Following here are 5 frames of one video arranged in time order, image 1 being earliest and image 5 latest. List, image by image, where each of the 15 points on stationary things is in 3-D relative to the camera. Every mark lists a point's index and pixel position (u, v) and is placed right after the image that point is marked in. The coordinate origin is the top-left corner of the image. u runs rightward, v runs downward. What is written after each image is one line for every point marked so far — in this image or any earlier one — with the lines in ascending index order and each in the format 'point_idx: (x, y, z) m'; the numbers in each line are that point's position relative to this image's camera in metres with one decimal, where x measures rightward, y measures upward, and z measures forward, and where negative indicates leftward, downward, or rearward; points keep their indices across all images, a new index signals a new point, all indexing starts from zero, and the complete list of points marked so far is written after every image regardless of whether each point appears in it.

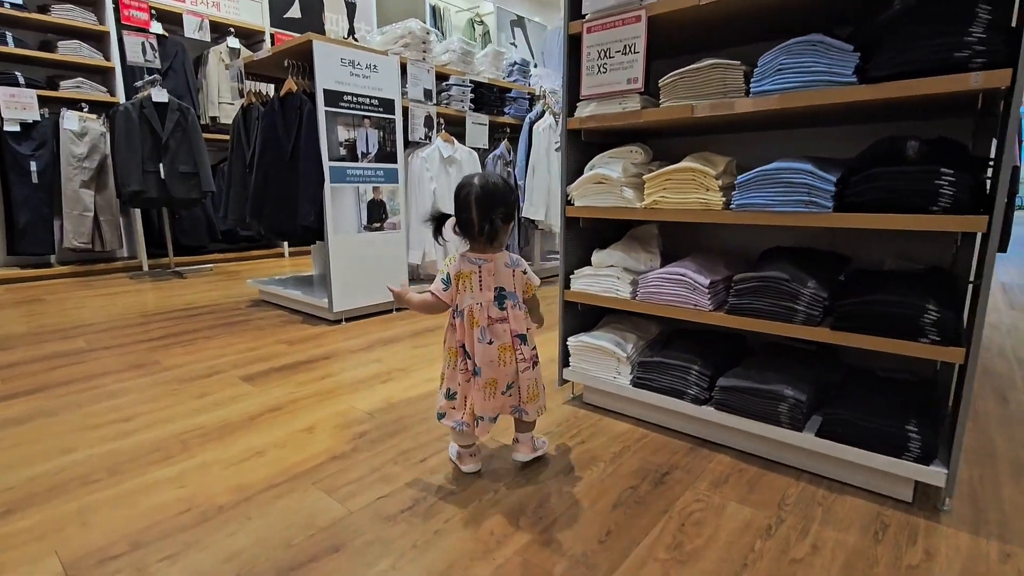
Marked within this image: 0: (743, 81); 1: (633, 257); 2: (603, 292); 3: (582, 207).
0: (+0.7, +0.6, +1.5) m
1: (+0.4, +0.1, +1.8) m
2: (+0.3, 0.0, +1.9) m
3: (+0.3, +0.3, +1.9) m
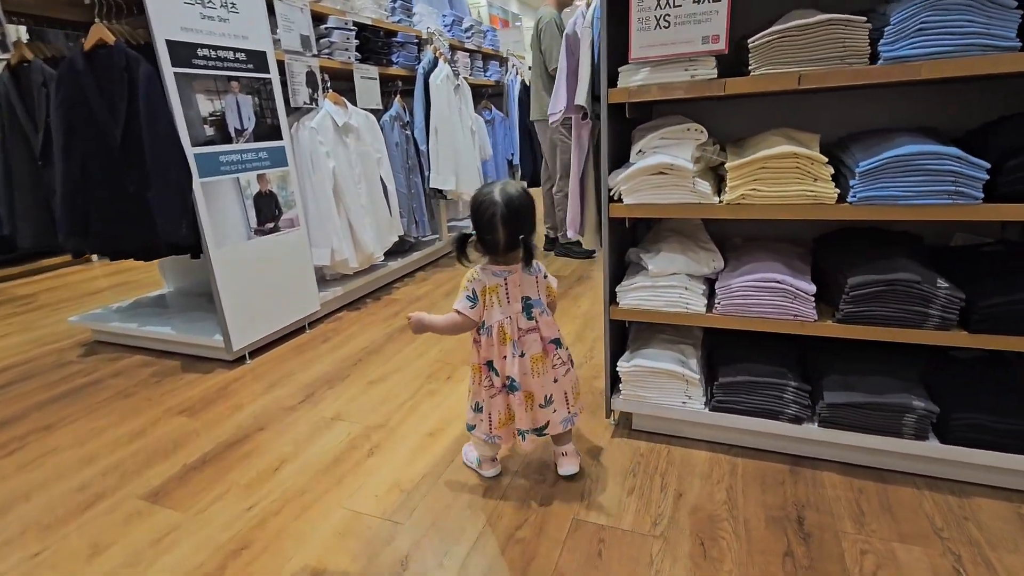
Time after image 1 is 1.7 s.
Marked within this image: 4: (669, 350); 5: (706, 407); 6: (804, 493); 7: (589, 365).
0: (+0.8, +0.6, +1.2) m
1: (+0.5, +0.1, +1.5) m
2: (+0.5, -0.1, +1.5) m
3: (+0.4, +0.2, +1.5) m
4: (+0.5, -0.2, +1.6) m
5: (+0.6, -0.4, +1.6) m
6: (+0.8, -0.6, +1.4) m
7: (+0.3, -0.3, +2.2) m
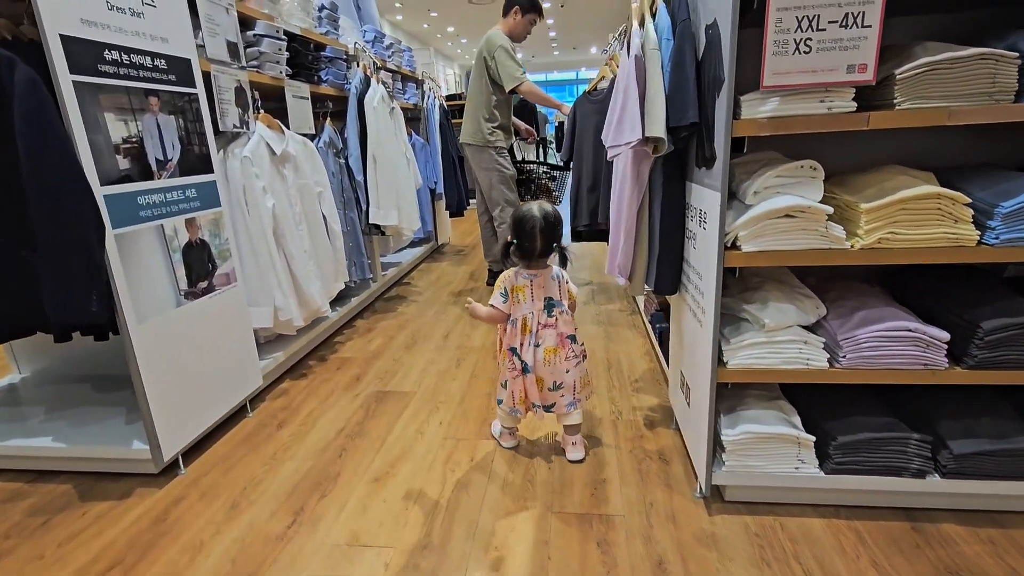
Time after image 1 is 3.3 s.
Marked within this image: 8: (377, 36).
0: (+1.1, +0.5, +1.1) m
1: (+0.8, -0.1, +1.4) m
2: (+0.7, -0.2, +1.3) m
3: (+0.6, +0.1, +1.3) m
4: (+0.7, -0.3, +1.5) m
5: (+0.8, -0.5, +1.4) m
6: (+1.1, -0.7, +1.3) m
7: (+0.4, -0.5, +2.0) m
8: (-1.0, +1.8, +3.8) m
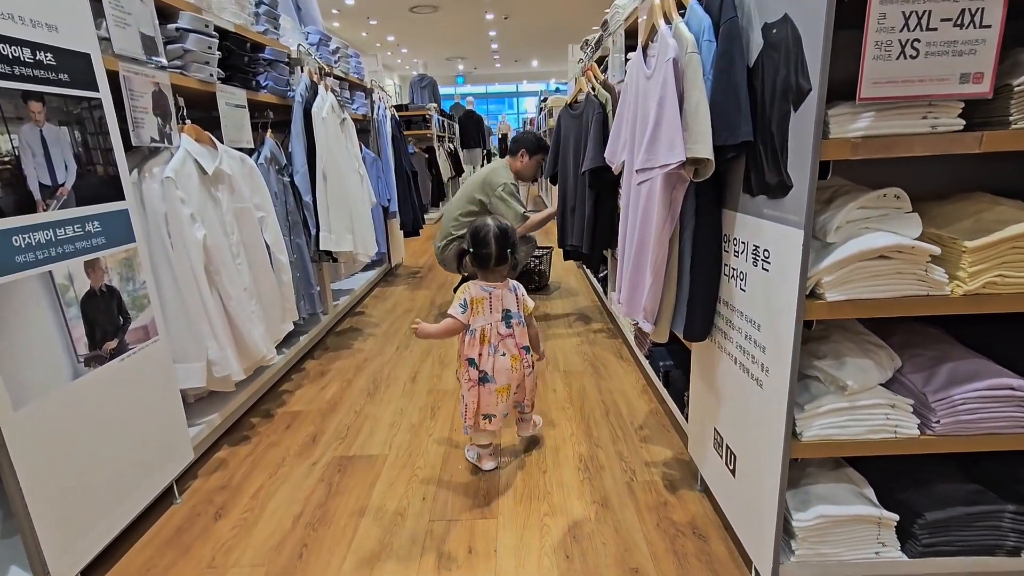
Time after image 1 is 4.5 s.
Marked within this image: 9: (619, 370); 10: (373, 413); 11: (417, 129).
0: (+1.2, +0.4, +1.0) m
1: (+0.8, -0.2, +1.1) m
2: (+0.8, -0.3, +1.1) m
3: (+0.7, 0.0, +1.0) m
4: (+0.8, -0.5, +1.2) m
5: (+0.9, -0.6, +1.2) m
6: (+1.2, -0.8, +1.1) m
7: (+0.4, -0.7, +1.7) m
8: (-1.2, +1.6, +3.4) m
9: (+0.5, -0.4, +2.6) m
10: (-0.6, -0.6, +2.3) m
11: (-1.3, +2.1, +6.9) m
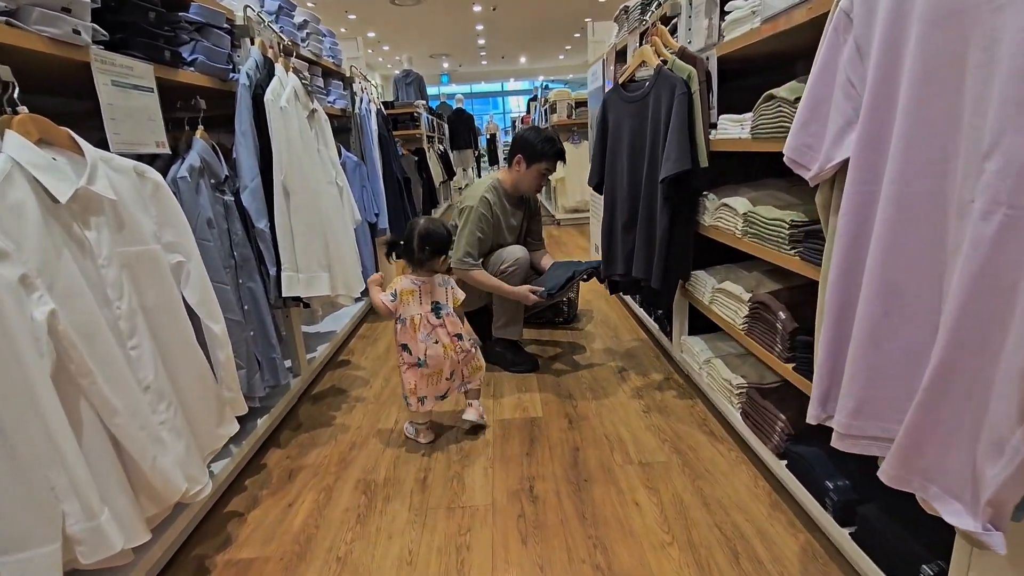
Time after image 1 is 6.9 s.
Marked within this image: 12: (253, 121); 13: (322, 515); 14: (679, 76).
0: (+1.4, +0.2, +0.2) m
1: (+1.0, -0.4, +0.4) m
2: (+1.0, -0.5, +0.3) m
3: (+0.9, -0.2, +0.2) m
4: (+1.0, -0.6, +0.4) m
5: (+1.1, -0.8, +0.4) m
6: (+1.4, -0.9, +0.3) m
7: (+0.6, -0.8, +0.9) m
8: (-1.1, +1.4, +2.5) m
9: (+0.7, -0.6, +1.8) m
10: (-0.4, -0.8, +1.5) m
11: (-1.2, +1.8, +6.1) m
12: (-0.9, +0.6, +1.9) m
13: (-0.6, -0.7, +1.7) m
14: (+0.6, +0.7, +1.8) m
